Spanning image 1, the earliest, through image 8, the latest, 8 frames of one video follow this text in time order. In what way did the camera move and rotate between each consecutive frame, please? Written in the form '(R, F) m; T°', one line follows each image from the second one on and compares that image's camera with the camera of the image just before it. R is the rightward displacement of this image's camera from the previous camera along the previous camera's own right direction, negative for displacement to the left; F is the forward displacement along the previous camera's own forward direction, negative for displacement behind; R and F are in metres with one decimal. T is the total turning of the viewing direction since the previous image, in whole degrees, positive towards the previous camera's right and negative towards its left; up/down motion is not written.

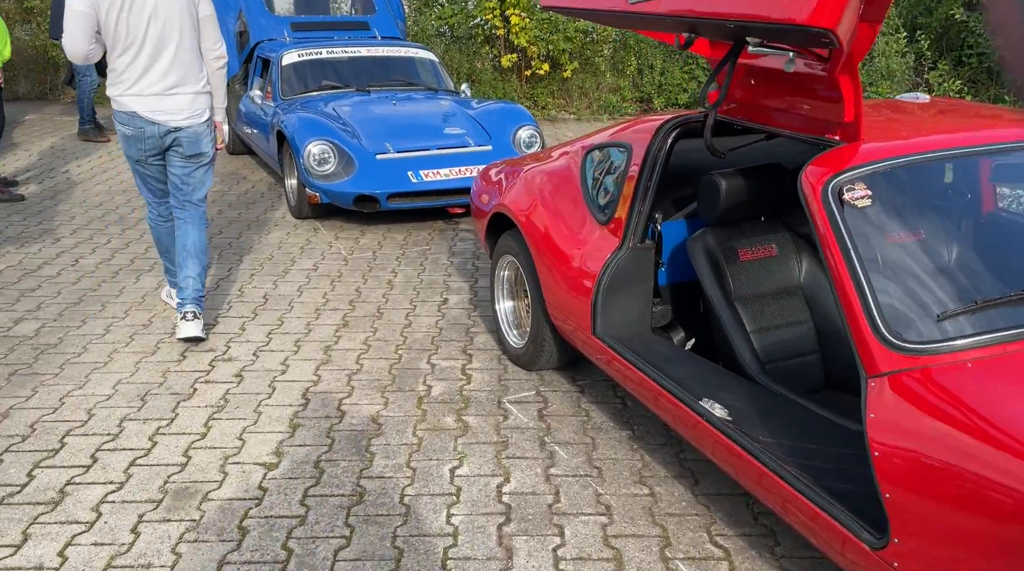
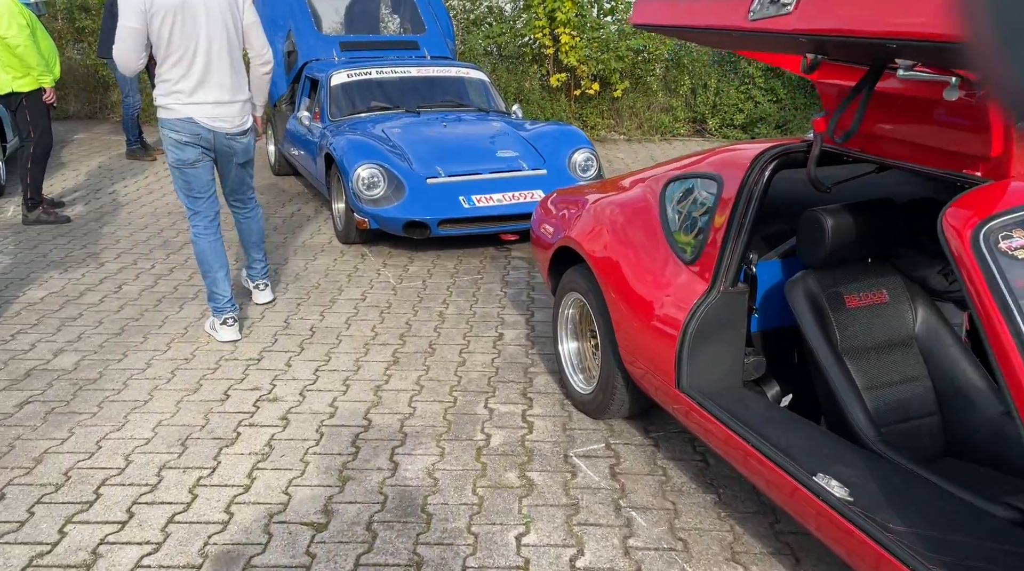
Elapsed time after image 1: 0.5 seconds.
(-0.1, +0.3) m; -3°
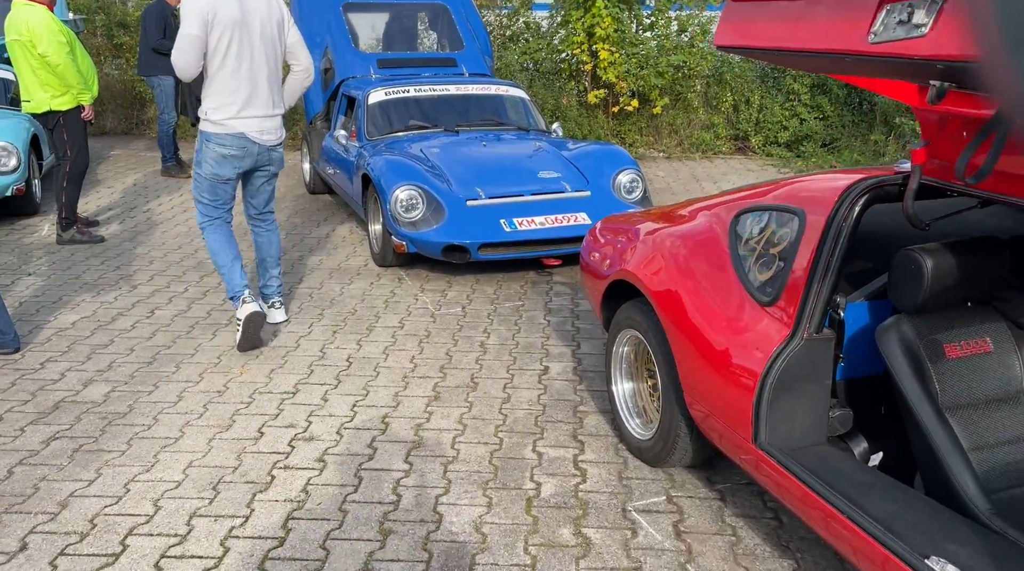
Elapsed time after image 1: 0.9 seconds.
(-0.1, +0.2) m; -2°
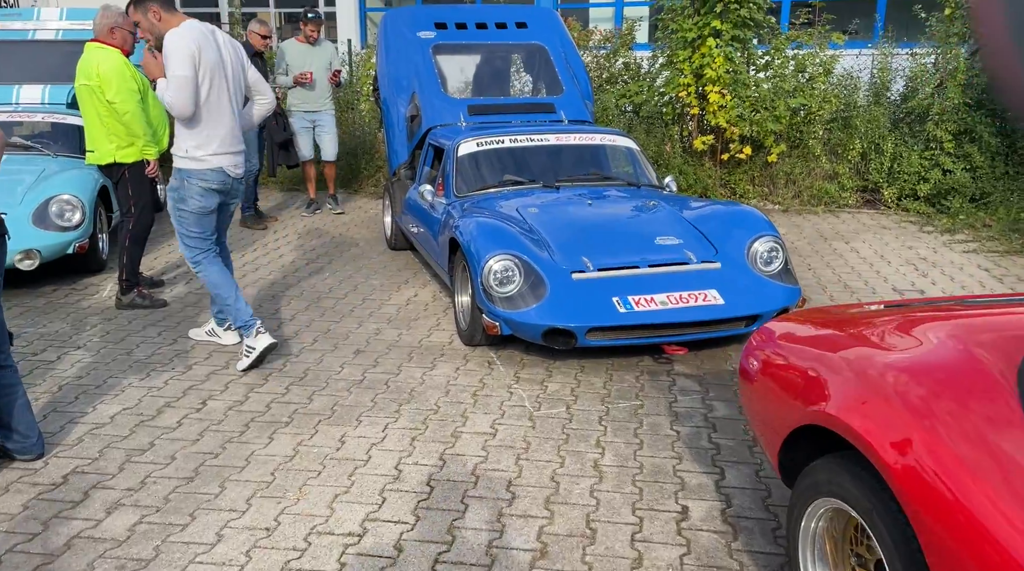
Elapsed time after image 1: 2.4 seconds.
(-0.2, +1.0) m; -5°
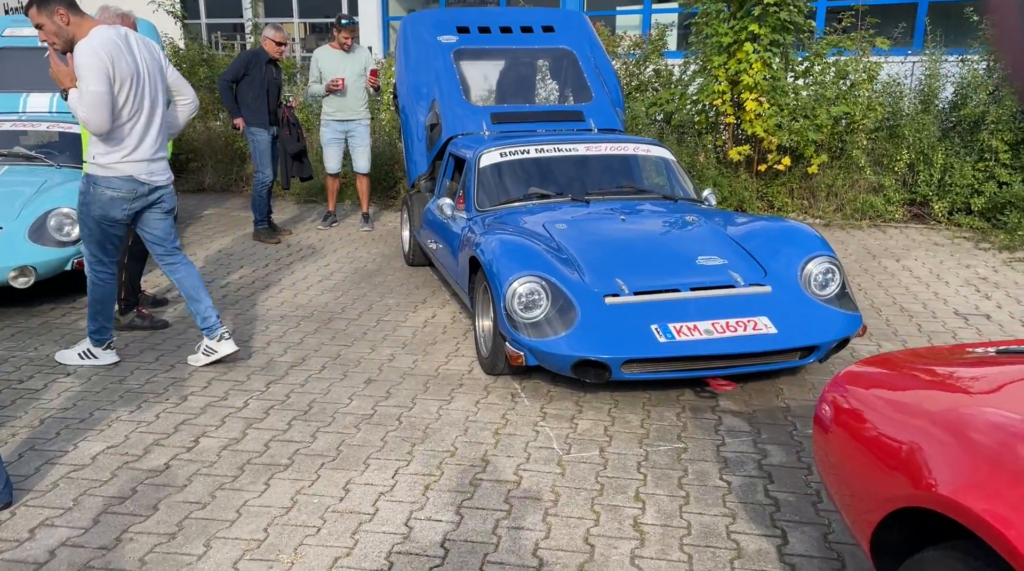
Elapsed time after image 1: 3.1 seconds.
(0.0, +0.5) m; -1°
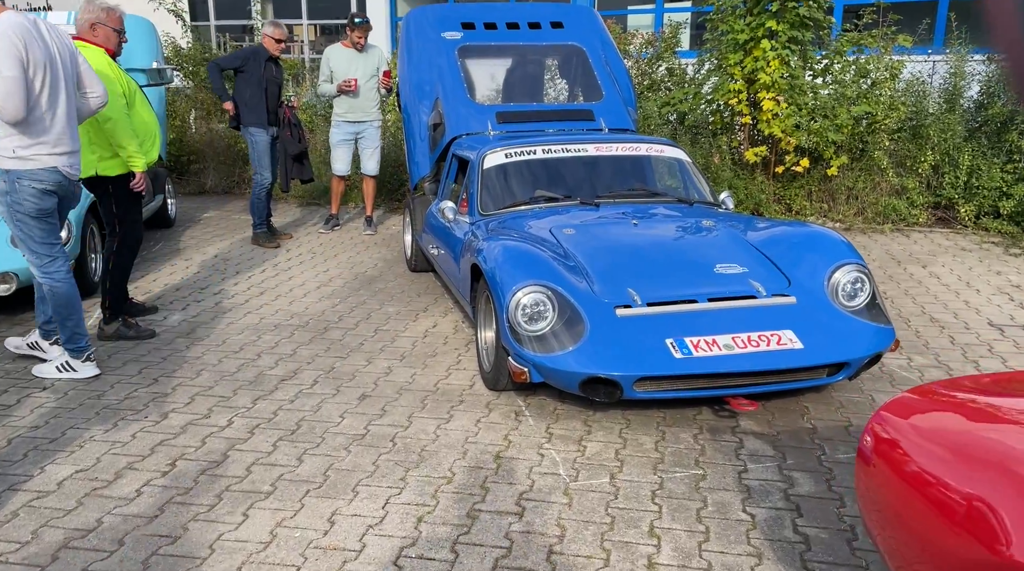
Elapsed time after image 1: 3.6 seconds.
(0.0, +0.3) m; -1°
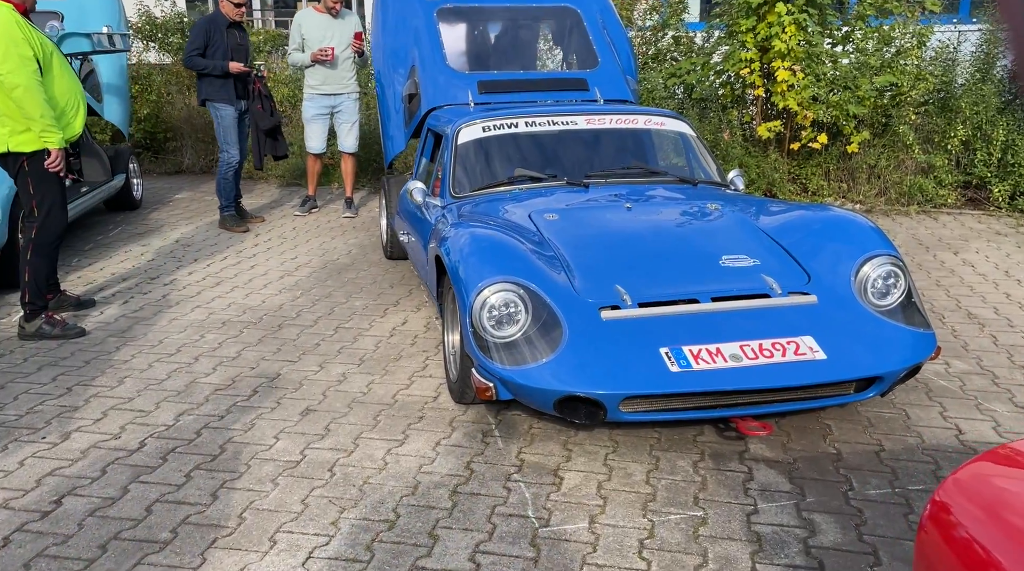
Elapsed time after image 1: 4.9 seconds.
(+0.2, +0.7) m; -1°
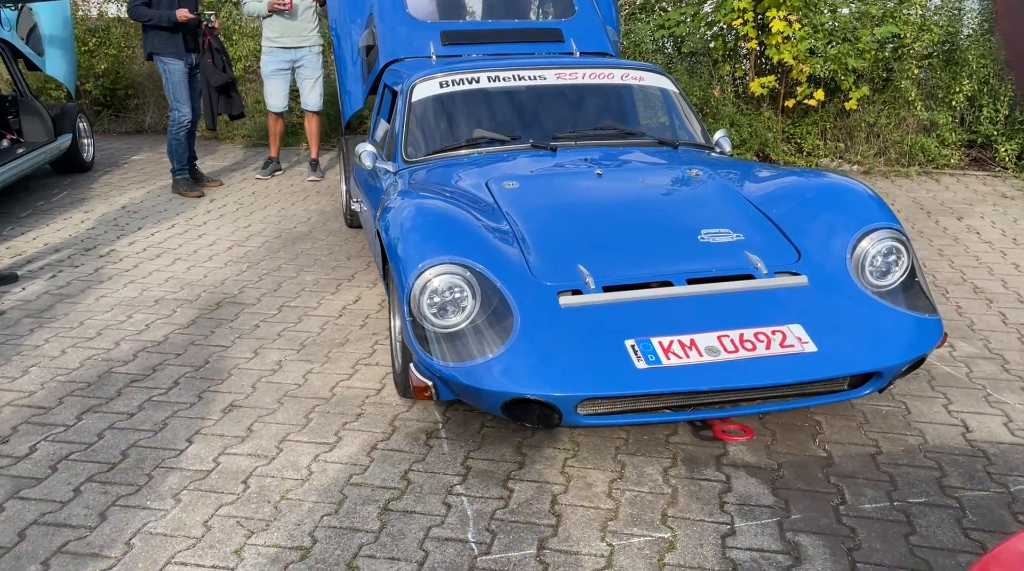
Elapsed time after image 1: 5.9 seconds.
(+0.2, +0.5) m; 0°
